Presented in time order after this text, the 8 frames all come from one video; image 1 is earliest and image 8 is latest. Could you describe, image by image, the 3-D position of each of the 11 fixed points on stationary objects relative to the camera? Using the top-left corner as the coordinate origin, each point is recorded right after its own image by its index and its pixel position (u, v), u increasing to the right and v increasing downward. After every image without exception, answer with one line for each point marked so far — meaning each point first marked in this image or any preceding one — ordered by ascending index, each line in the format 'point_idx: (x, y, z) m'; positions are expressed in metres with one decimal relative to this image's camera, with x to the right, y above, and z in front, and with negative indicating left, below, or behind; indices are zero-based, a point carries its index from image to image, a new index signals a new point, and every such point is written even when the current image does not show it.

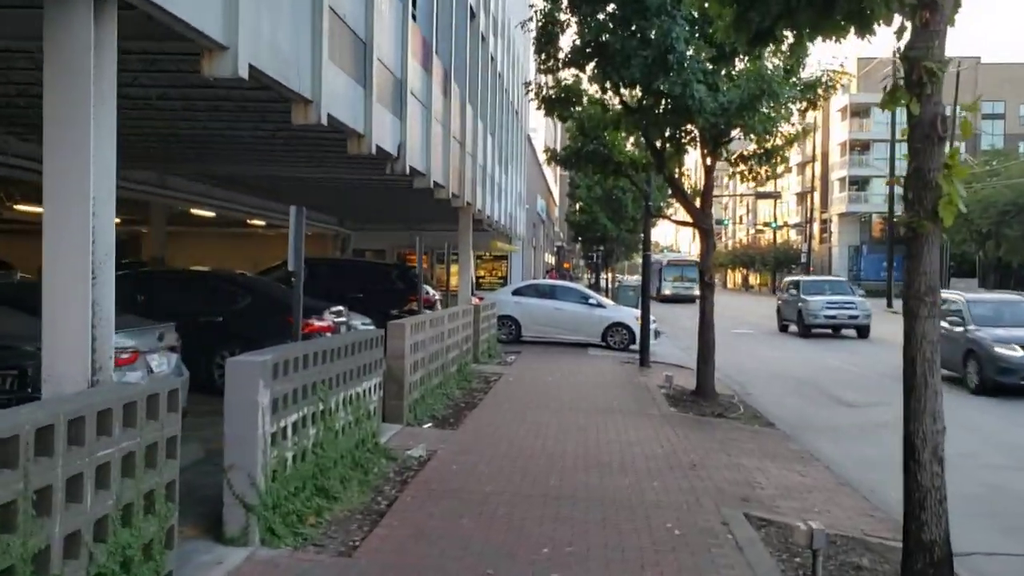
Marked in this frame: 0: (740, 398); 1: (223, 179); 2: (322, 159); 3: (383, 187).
0: (+4.2, -2.0, +15.6) m
1: (-6.2, +2.3, +17.9) m
2: (-3.2, +2.2, +14.0) m
3: (-2.7, +2.1, +17.7) m
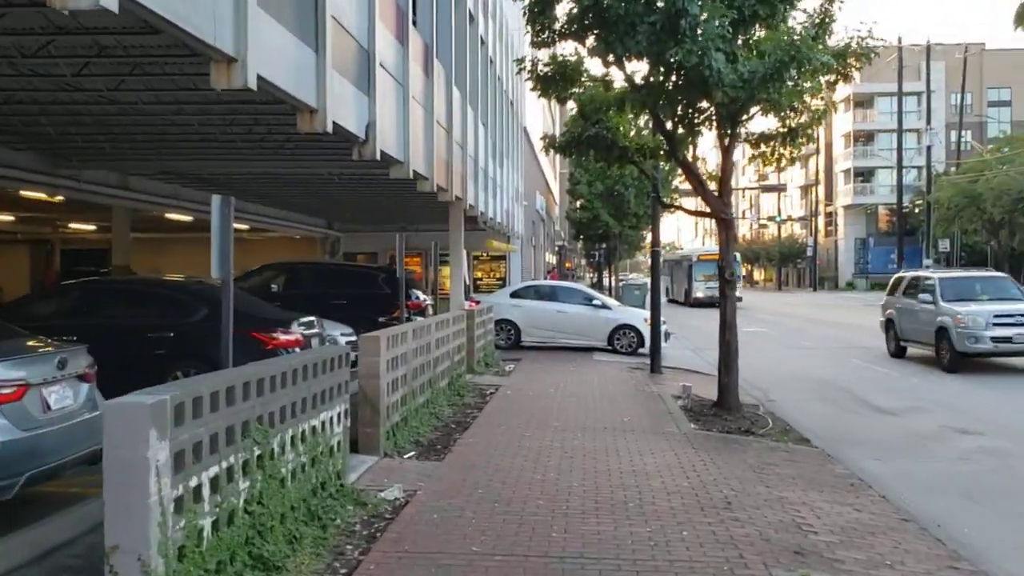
0: (+4.2, -2.0, +14.0) m
1: (-6.3, +2.1, +16.4) m
2: (-3.3, +2.1, +12.4) m
3: (-2.8, +2.0, +16.1) m
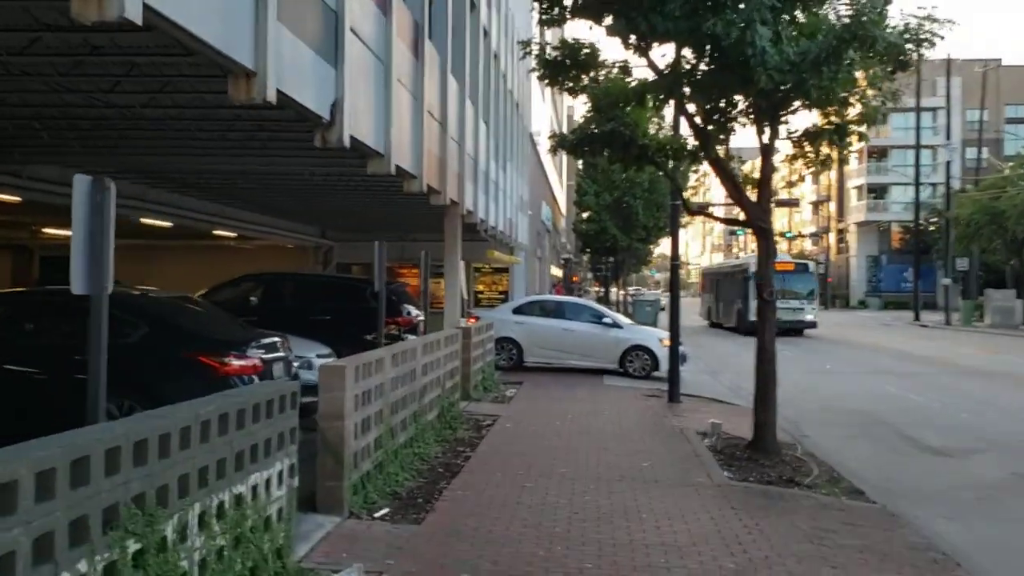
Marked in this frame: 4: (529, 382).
0: (+4.2, -2.3, +12.2) m
1: (-6.2, +1.9, +14.7) m
2: (-3.2, +1.9, +10.8) m
3: (-2.7, +1.8, +14.4) m
4: (+0.3, -1.9, +17.0) m
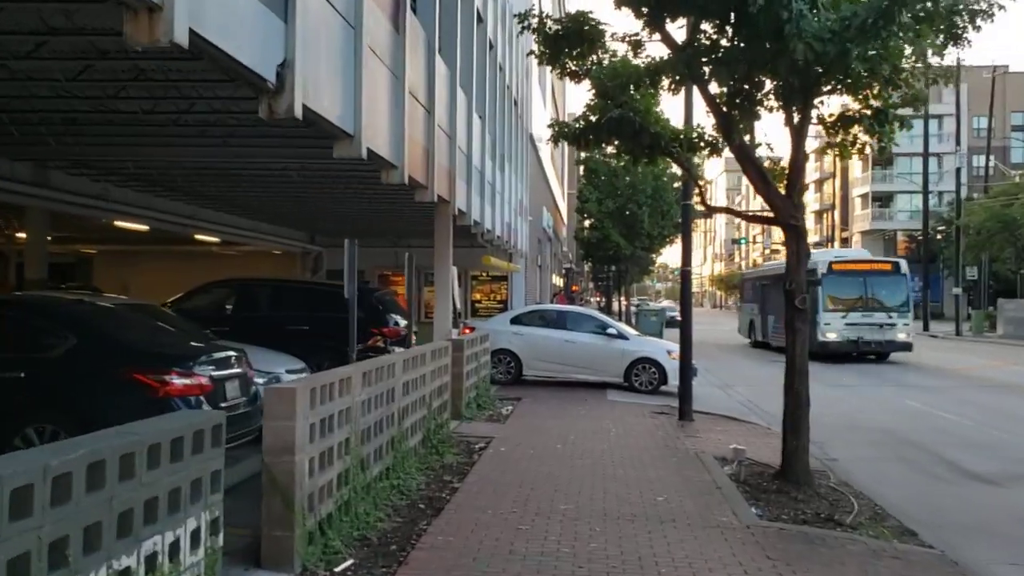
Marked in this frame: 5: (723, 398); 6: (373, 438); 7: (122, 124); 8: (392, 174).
0: (+4.1, -2.4, +10.9) m
1: (-6.3, +1.8, +13.4) m
2: (-3.3, +1.8, +9.5) m
3: (-2.8, +1.7, +13.2) m
4: (+0.3, -2.0, +15.7) m
5: (+4.7, -2.5, +18.8) m
6: (-1.3, -1.4, +7.7) m
7: (-4.5, +1.9, +9.7) m
8: (-1.3, +1.2, +9.2) m
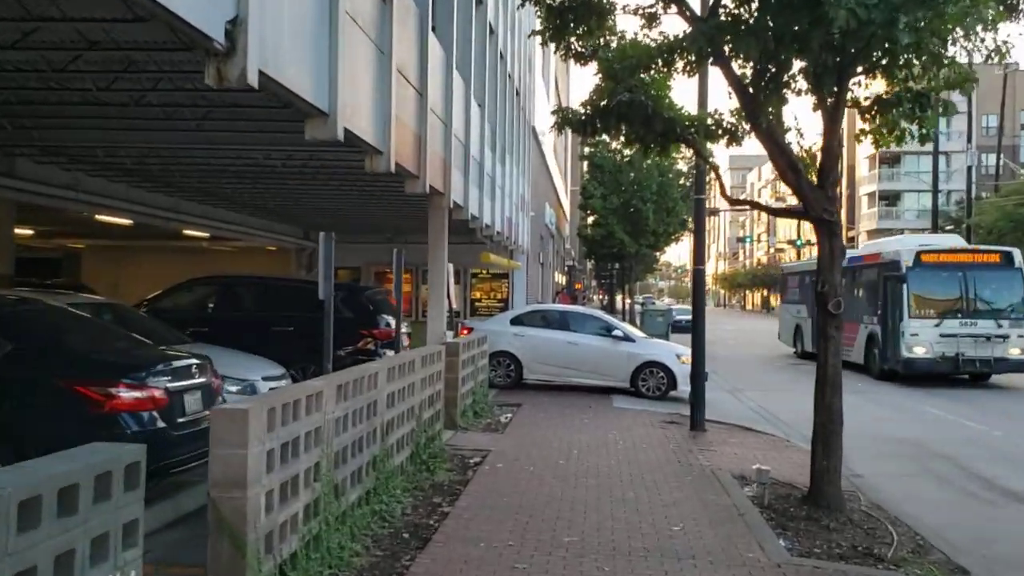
0: (+4.1, -2.4, +9.9) m
1: (-6.3, +1.8, +12.5) m
2: (-3.3, +1.9, +8.5) m
3: (-2.8, +1.7, +12.2) m
4: (+0.3, -2.0, +14.7) m
5: (+4.7, -2.5, +17.9) m
6: (-1.3, -1.4, +6.7) m
7: (-4.5, +1.9, +8.8) m
8: (-1.3, +1.2, +8.3) m
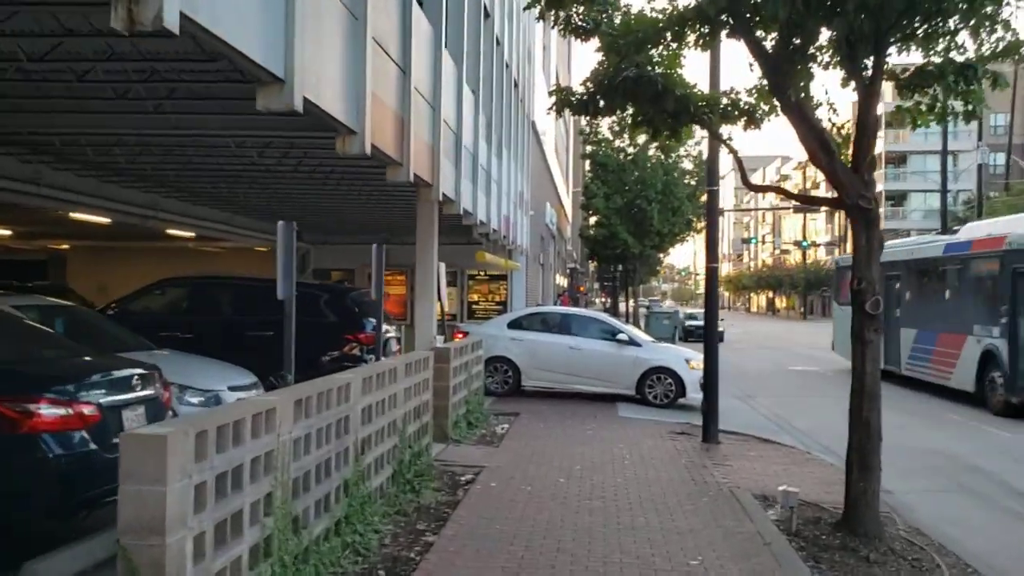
0: (+4.0, -2.4, +8.9) m
1: (-6.3, +1.8, +11.6) m
2: (-3.4, +1.9, +7.6) m
3: (-2.8, +1.7, +11.3) m
4: (+0.2, -2.0, +13.8) m
5: (+4.7, -2.5, +16.9) m
6: (-1.3, -1.3, +5.8) m
7: (-4.6, +1.9, +7.9) m
8: (-1.4, +1.3, +7.3) m
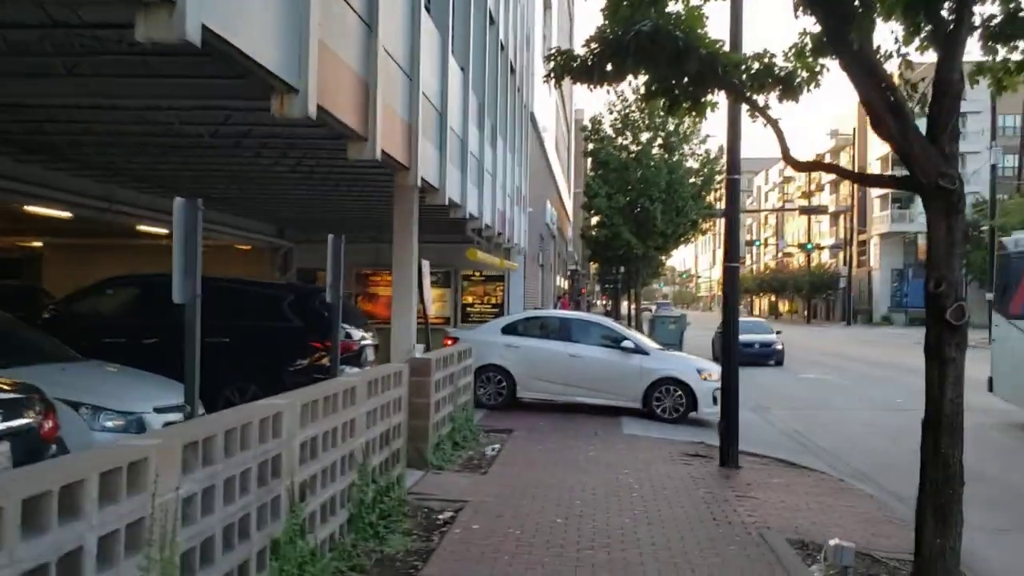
0: (+3.9, -2.4, +7.5) m
1: (-6.4, +1.8, +10.1) m
2: (-3.5, +1.9, +6.1) m
3: (-2.9, +1.7, +9.8) m
4: (+0.1, -2.1, +12.3) m
5: (+4.6, -2.5, +15.4) m
6: (-1.5, -1.3, +4.3) m
7: (-4.7, +1.9, +6.4) m
8: (-1.5, +1.3, +5.9) m
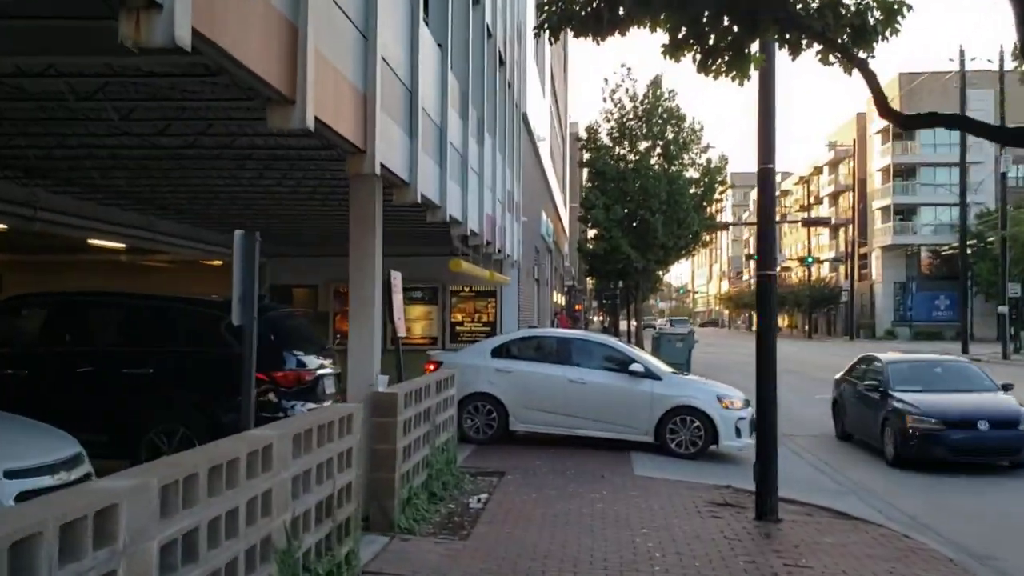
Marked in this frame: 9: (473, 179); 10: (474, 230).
0: (+3.8, -2.5, +5.6) m
1: (-6.6, +1.6, +8.2) m
2: (-3.6, +1.8, +4.3) m
3: (-3.1, +1.5, +7.9) m
4: (0.0, -2.2, +10.4) m
5: (+4.4, -2.7, +13.5) m
6: (-1.5, -1.4, +2.4) m
7: (-4.8, +1.8, +4.6) m
8: (-1.6, +1.2, +4.0) m
9: (-0.8, +1.8, +12.8) m
10: (-0.8, +1.0, +13.2) m
